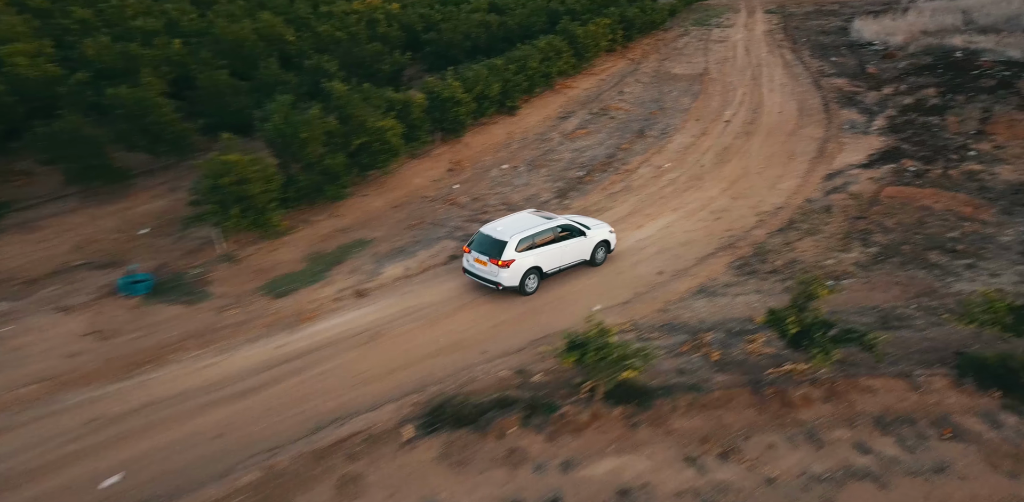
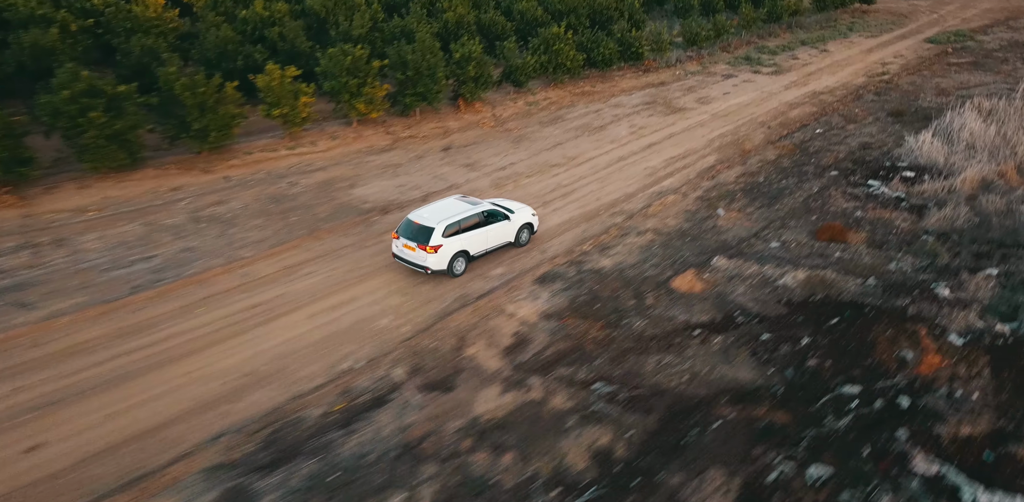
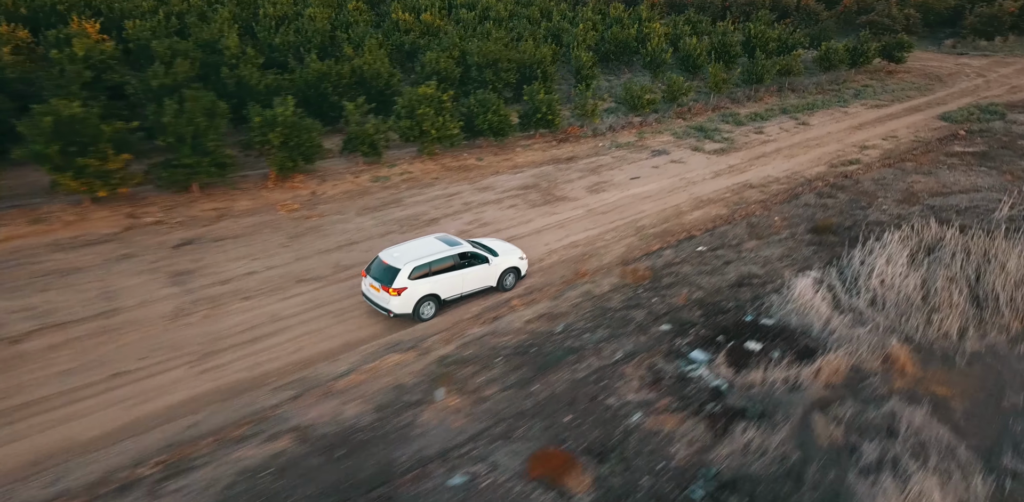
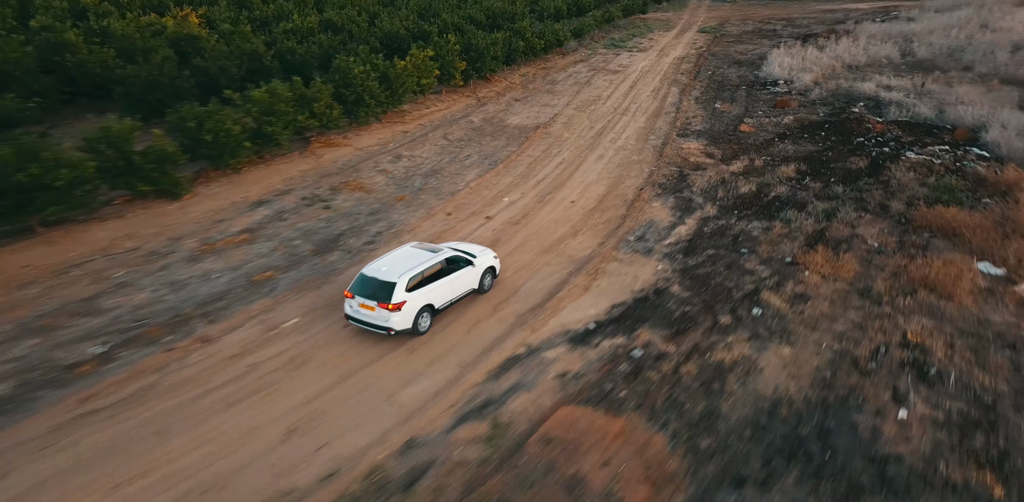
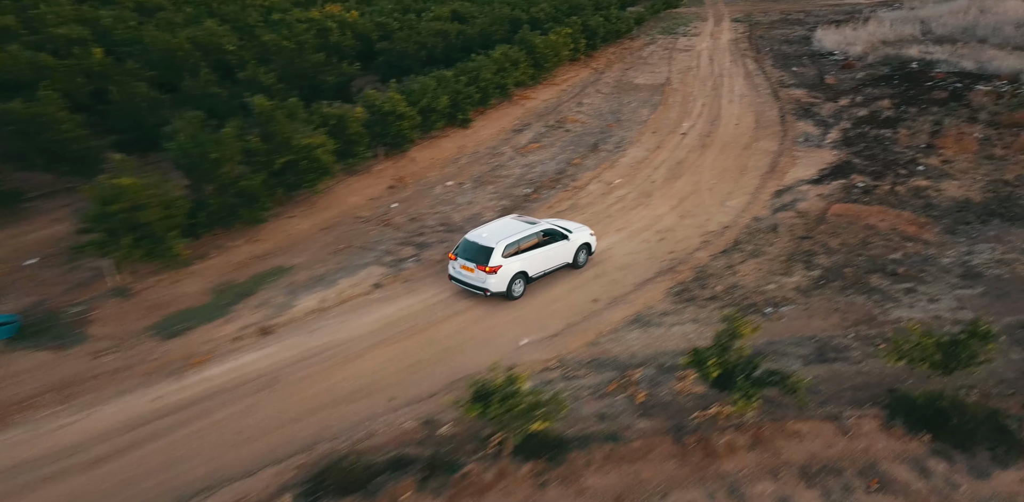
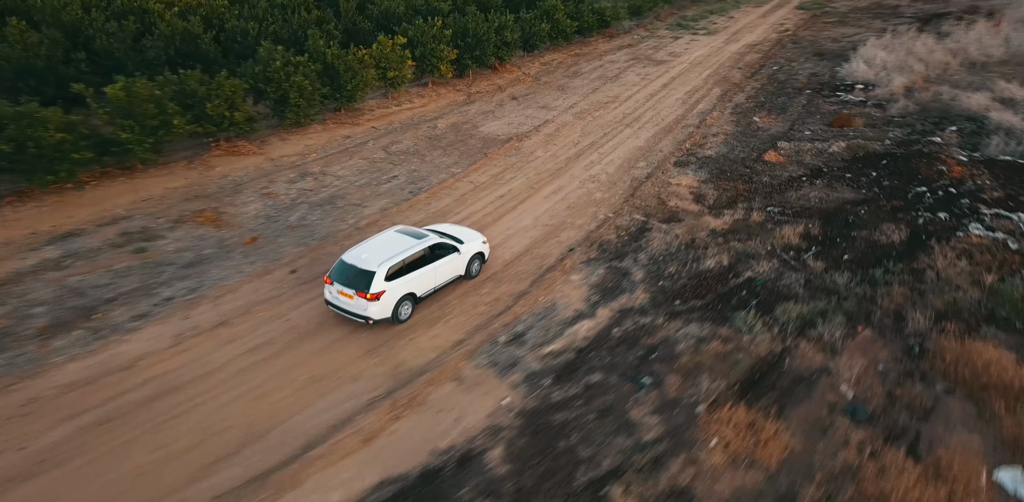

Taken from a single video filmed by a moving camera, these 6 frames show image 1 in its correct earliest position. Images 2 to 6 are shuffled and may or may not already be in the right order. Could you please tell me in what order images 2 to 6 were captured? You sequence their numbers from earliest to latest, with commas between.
5, 4, 6, 2, 3
